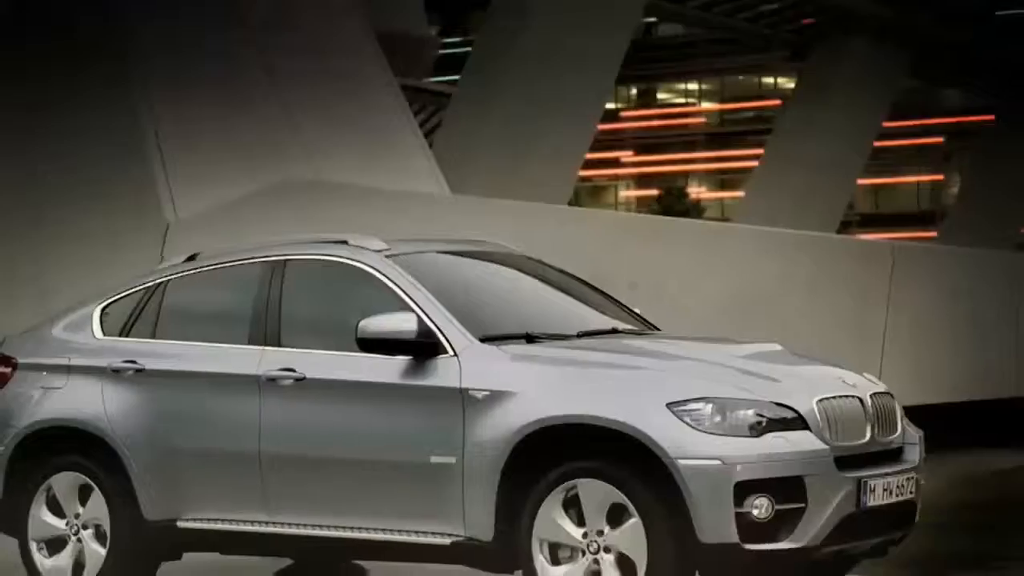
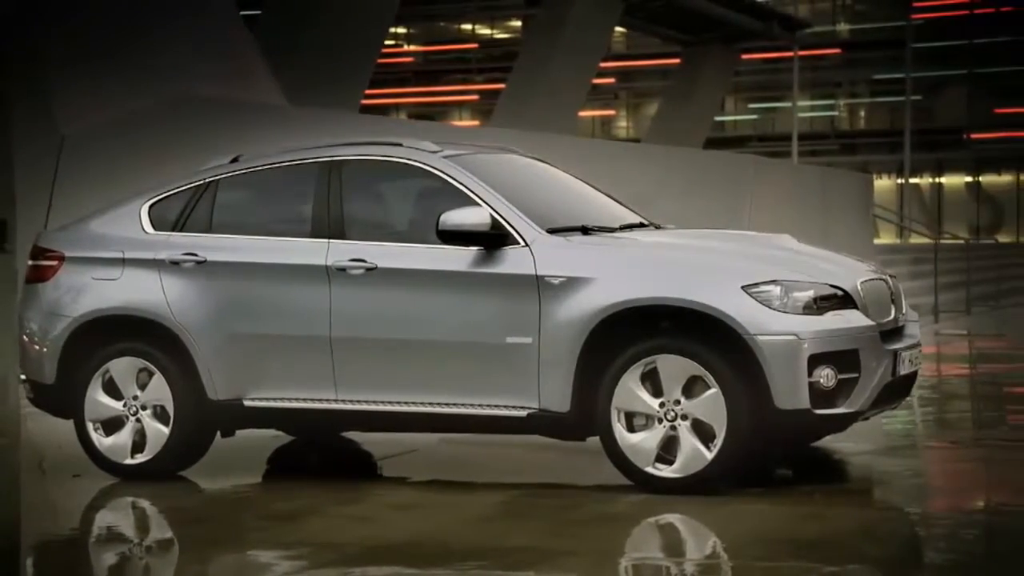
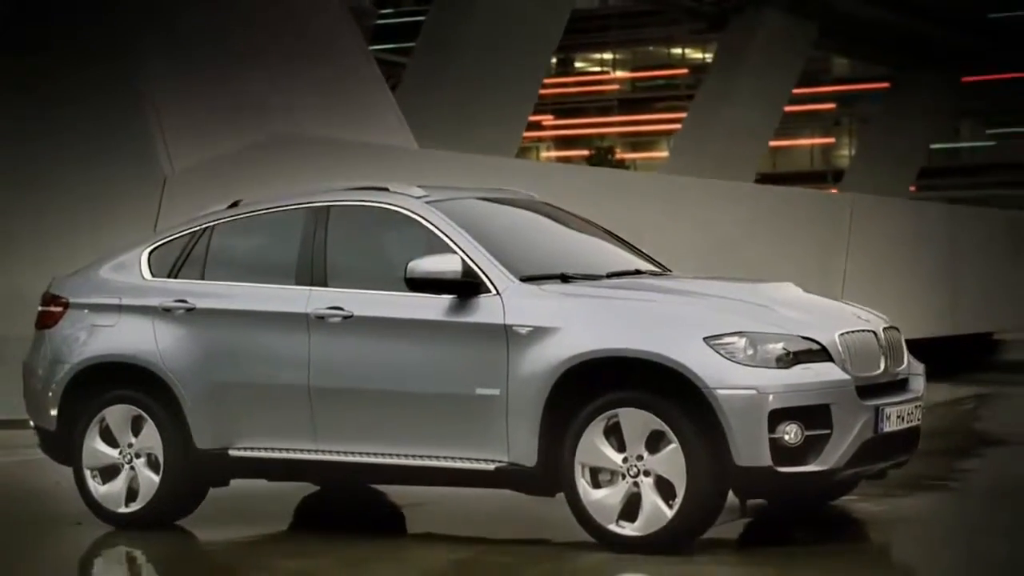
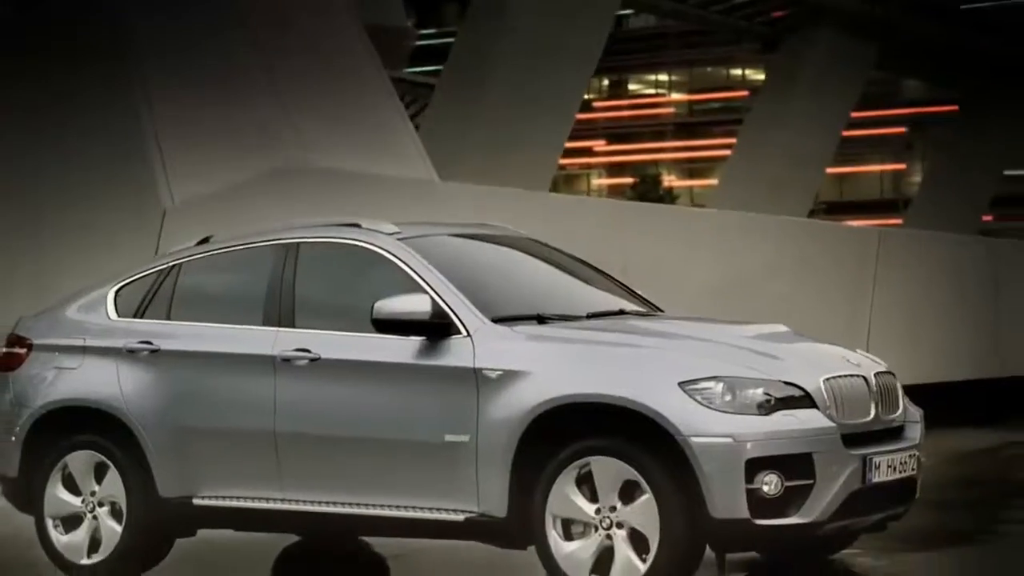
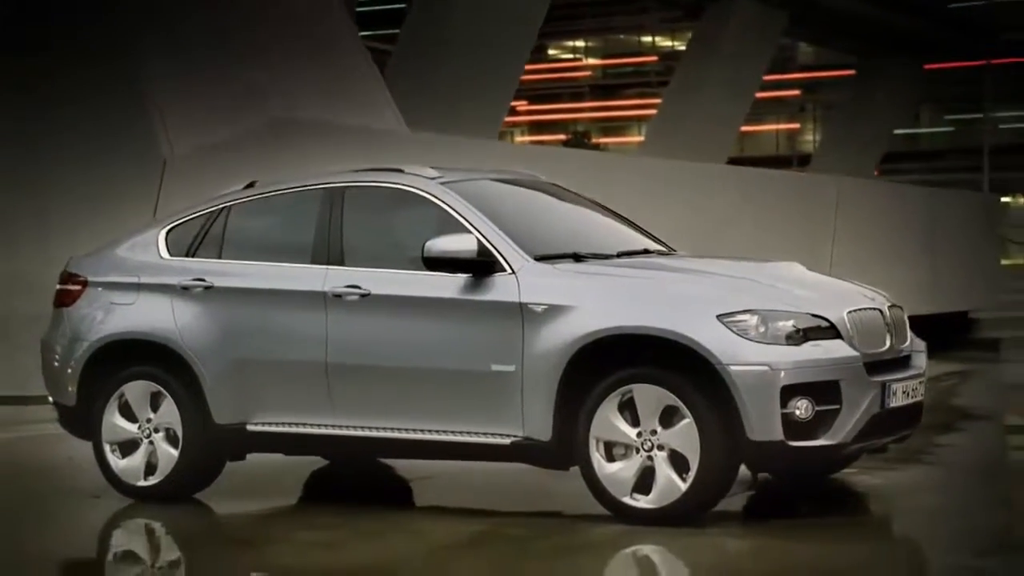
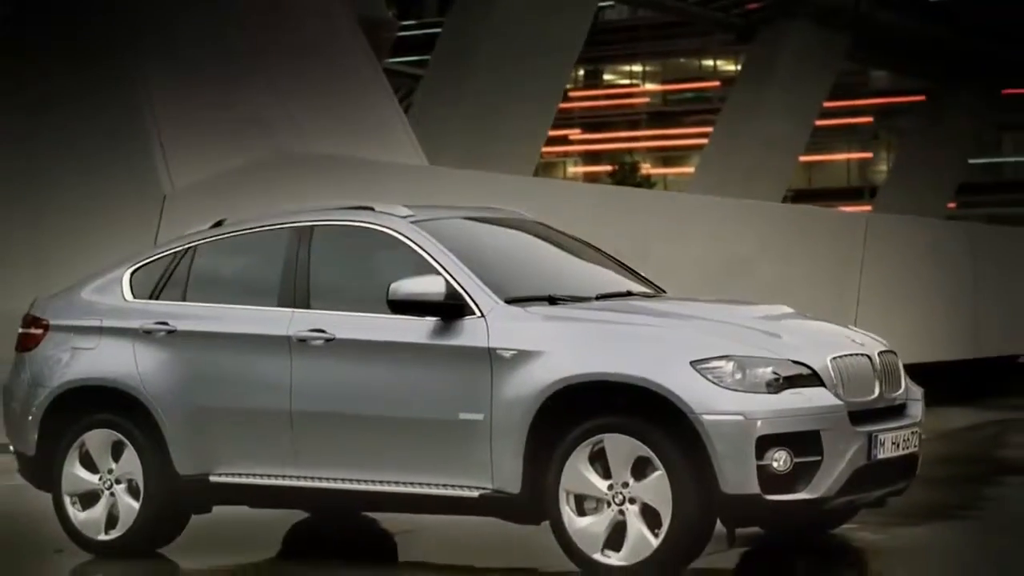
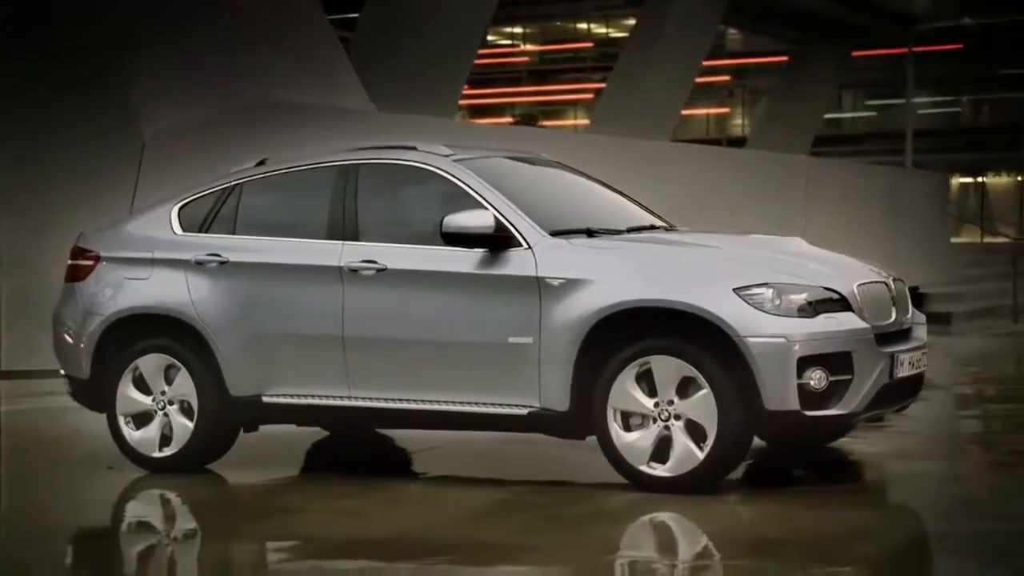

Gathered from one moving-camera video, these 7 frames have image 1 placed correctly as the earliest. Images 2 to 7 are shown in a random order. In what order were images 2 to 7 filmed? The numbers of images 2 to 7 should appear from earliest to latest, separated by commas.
4, 6, 3, 5, 7, 2
